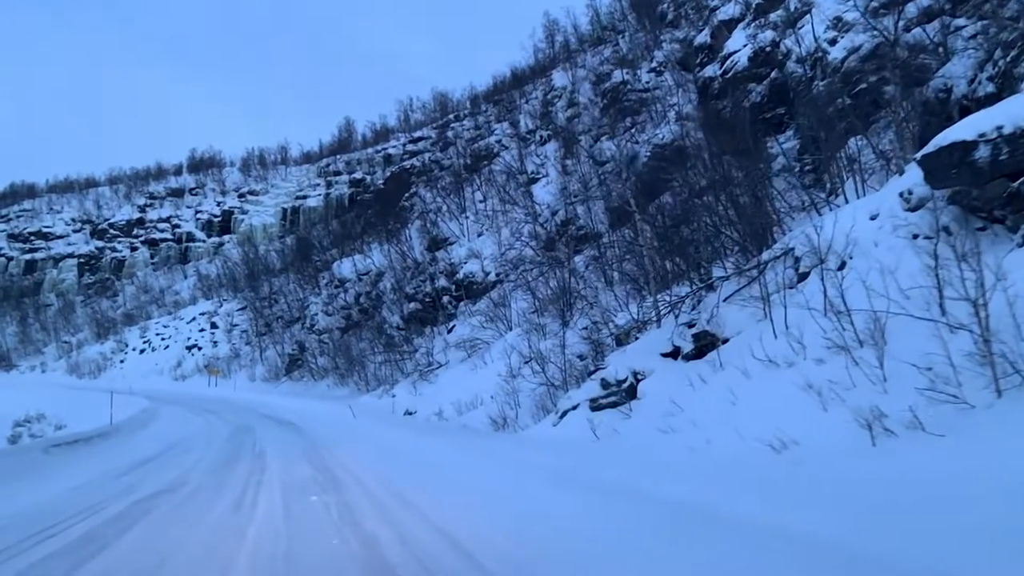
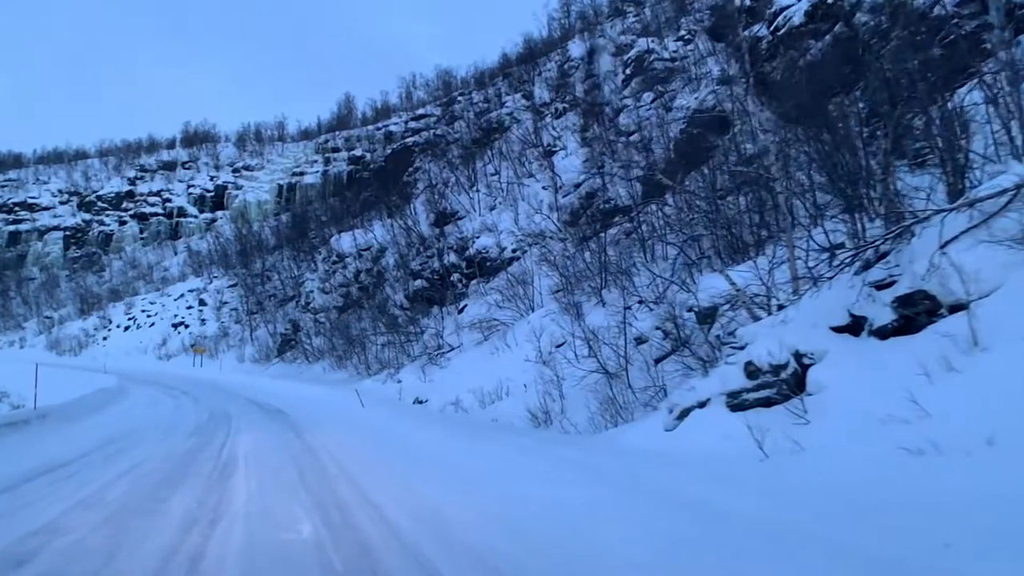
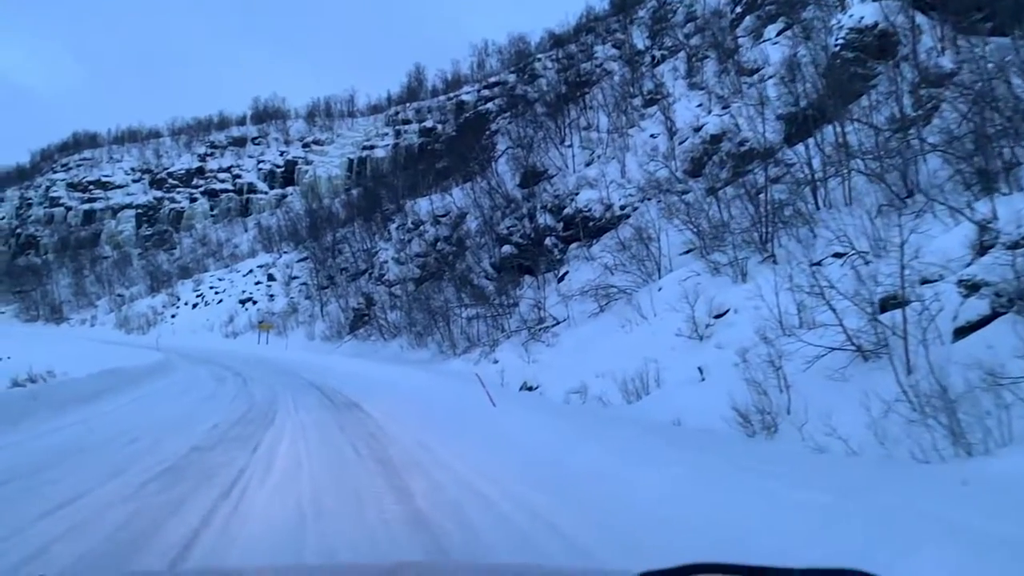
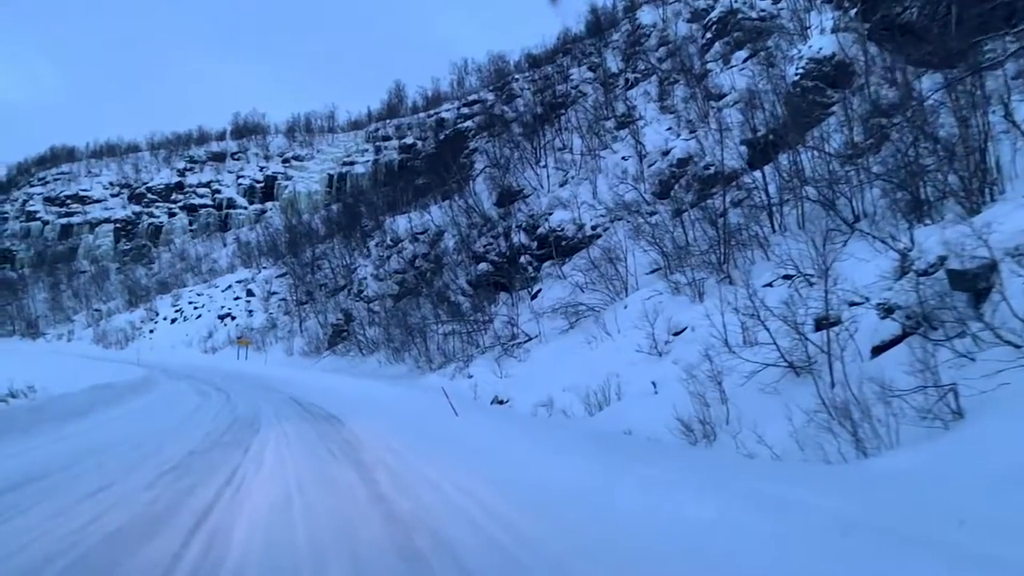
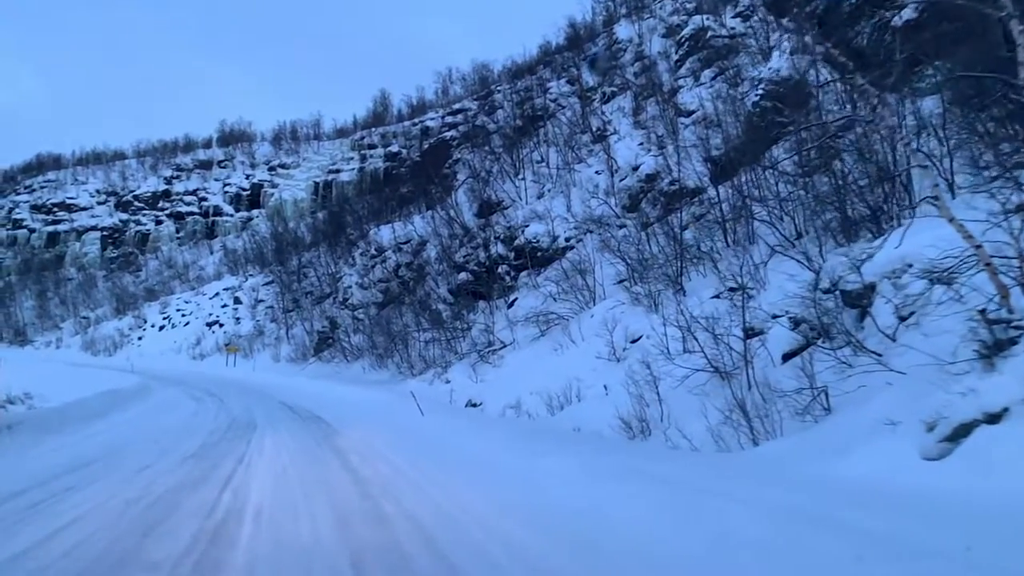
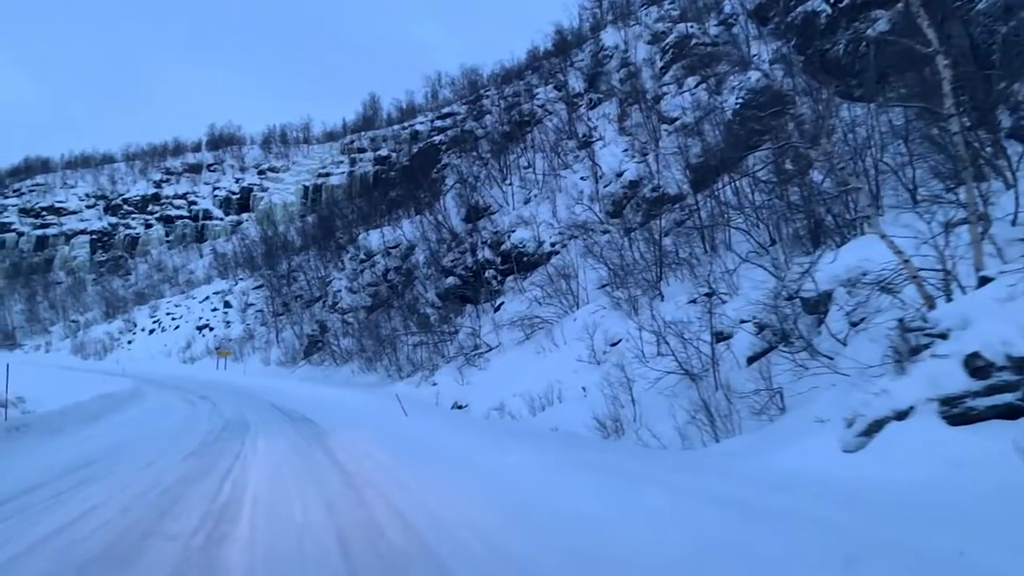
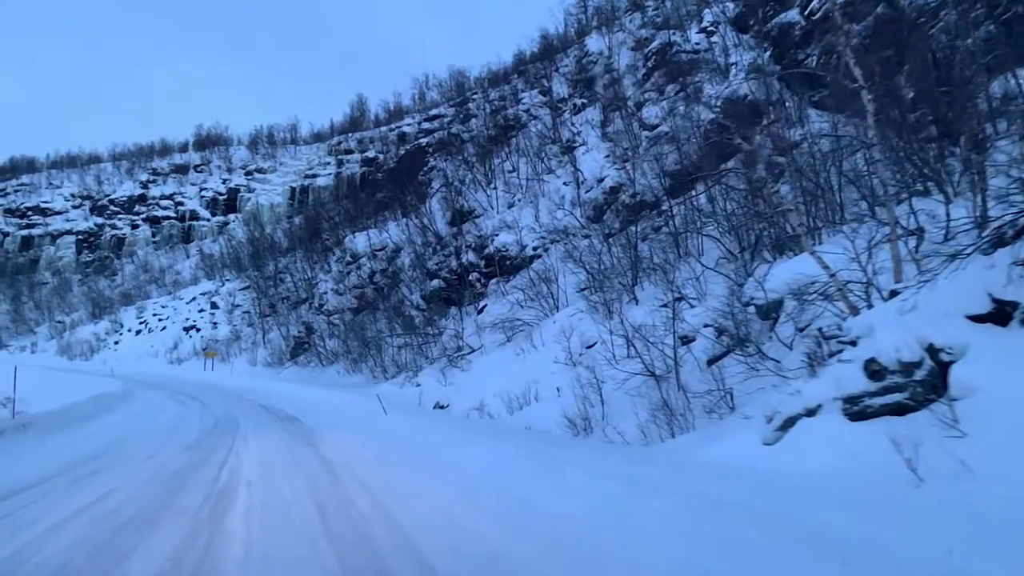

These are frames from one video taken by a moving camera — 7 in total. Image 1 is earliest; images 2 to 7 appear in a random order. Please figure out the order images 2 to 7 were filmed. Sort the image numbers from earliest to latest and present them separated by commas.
2, 7, 6, 5, 4, 3
